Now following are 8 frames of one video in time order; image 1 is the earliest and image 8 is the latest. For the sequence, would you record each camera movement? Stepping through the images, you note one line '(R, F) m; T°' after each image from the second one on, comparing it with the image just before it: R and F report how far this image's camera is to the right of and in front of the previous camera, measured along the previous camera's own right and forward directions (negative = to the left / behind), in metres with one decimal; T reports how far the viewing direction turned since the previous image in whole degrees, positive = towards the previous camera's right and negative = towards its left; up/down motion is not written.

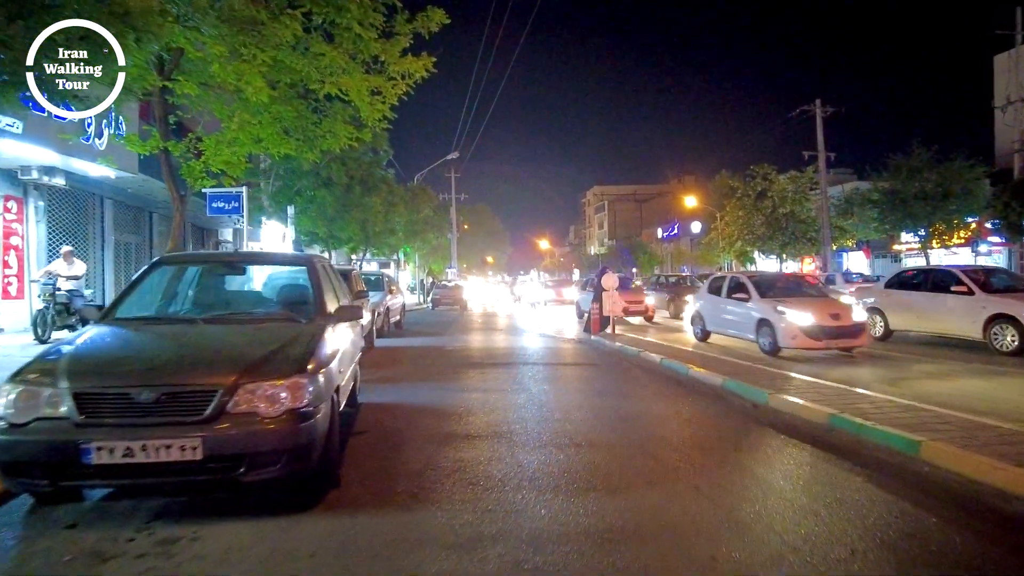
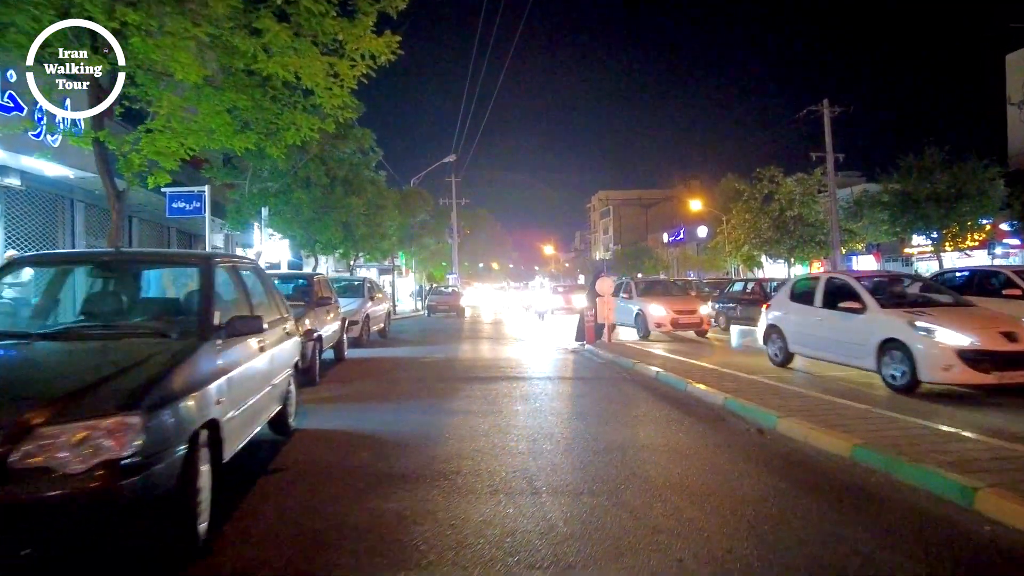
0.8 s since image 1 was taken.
(+0.5, +1.3) m; -1°
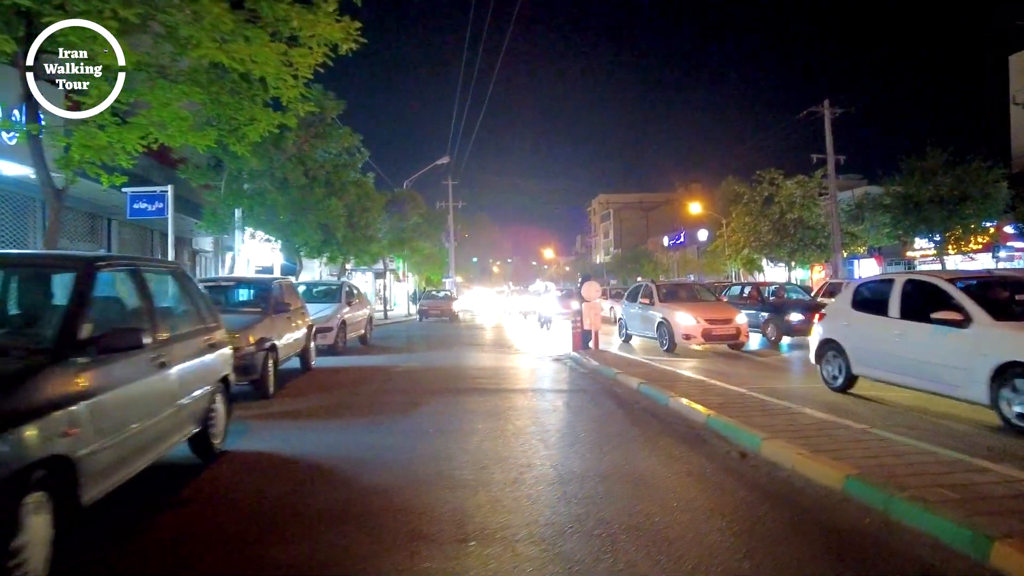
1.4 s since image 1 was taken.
(+0.5, +0.8) m; 0°
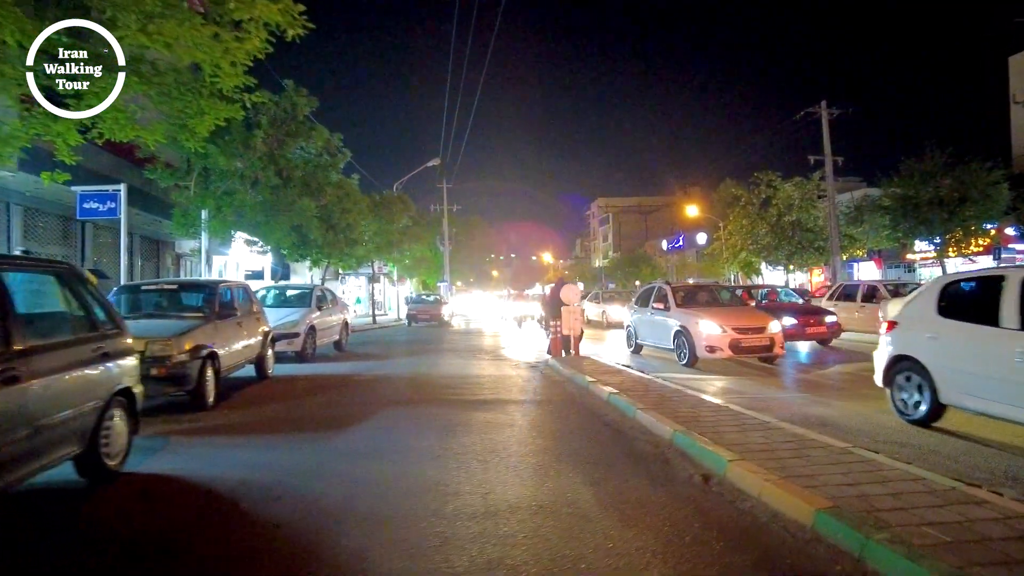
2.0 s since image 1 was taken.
(+0.6, +0.8) m; 0°
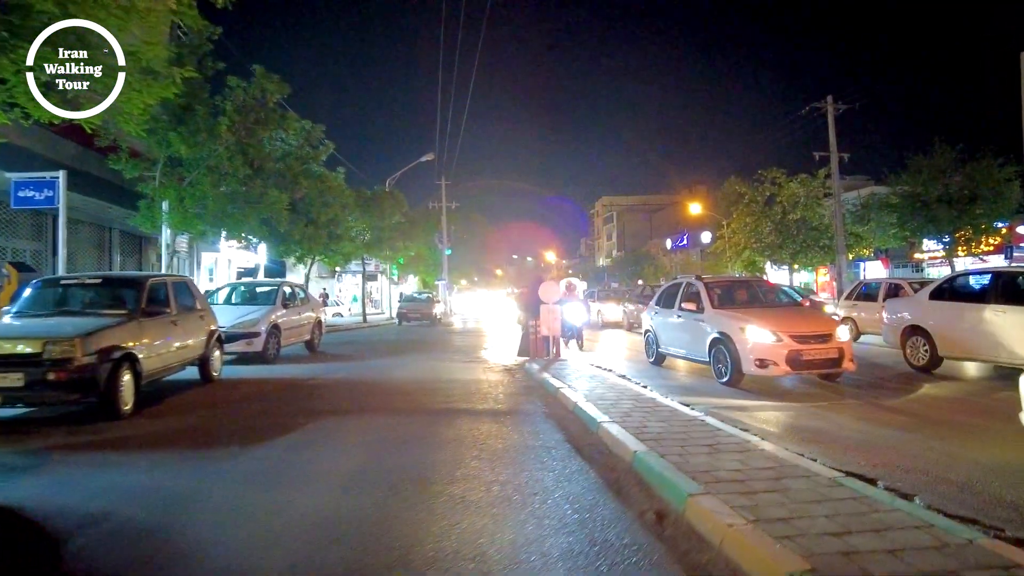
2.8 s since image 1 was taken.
(+0.7, +1.1) m; -1°
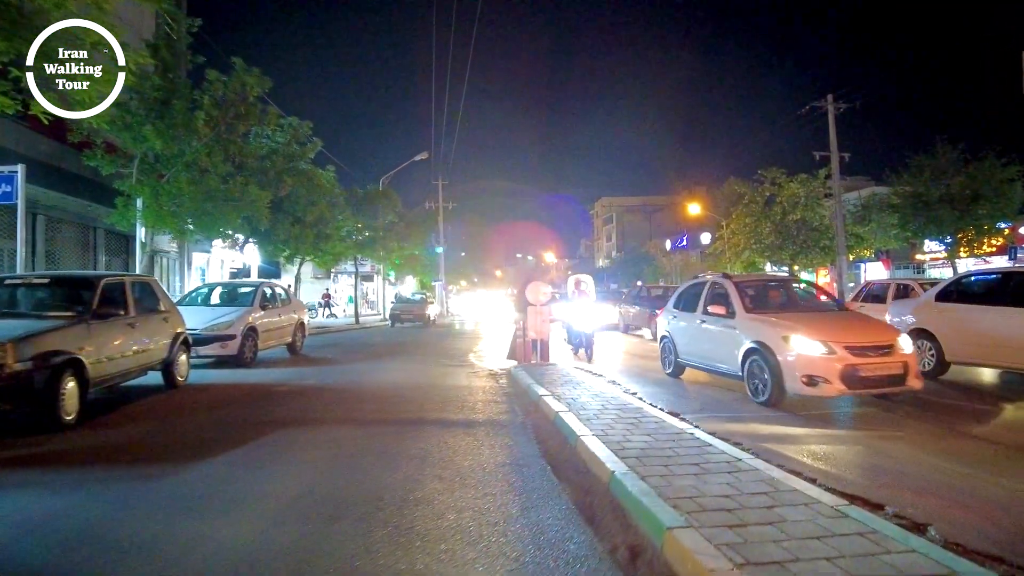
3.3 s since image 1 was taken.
(+0.3, +0.6) m; 0°
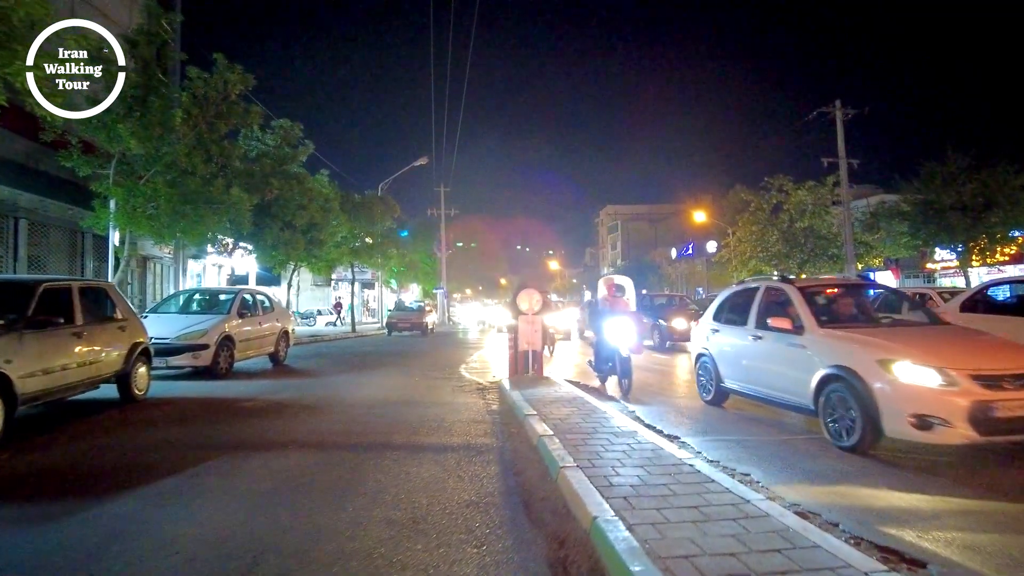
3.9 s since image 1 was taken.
(+0.3, +0.9) m; 0°
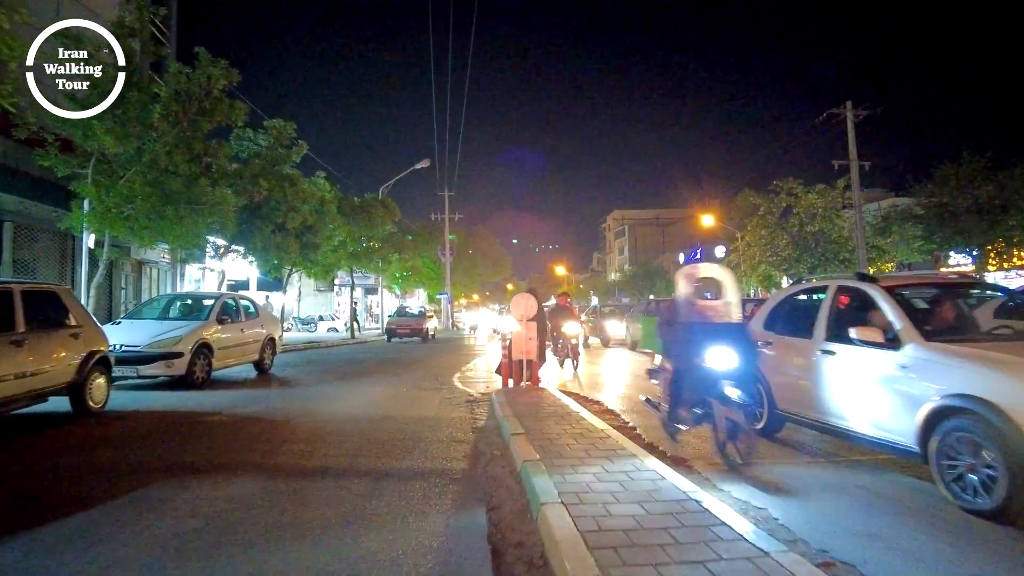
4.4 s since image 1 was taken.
(+0.3, +0.9) m; -1°
